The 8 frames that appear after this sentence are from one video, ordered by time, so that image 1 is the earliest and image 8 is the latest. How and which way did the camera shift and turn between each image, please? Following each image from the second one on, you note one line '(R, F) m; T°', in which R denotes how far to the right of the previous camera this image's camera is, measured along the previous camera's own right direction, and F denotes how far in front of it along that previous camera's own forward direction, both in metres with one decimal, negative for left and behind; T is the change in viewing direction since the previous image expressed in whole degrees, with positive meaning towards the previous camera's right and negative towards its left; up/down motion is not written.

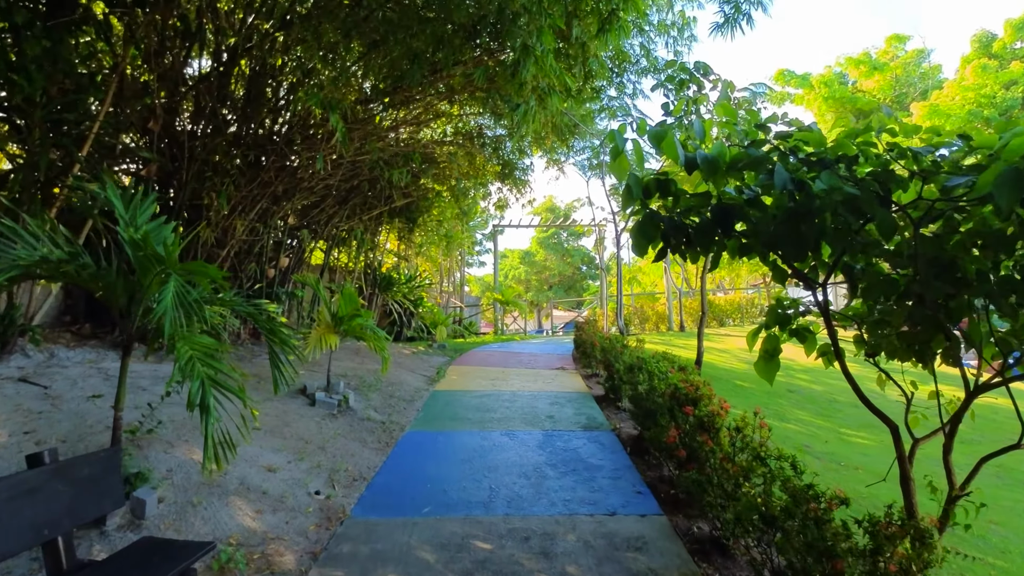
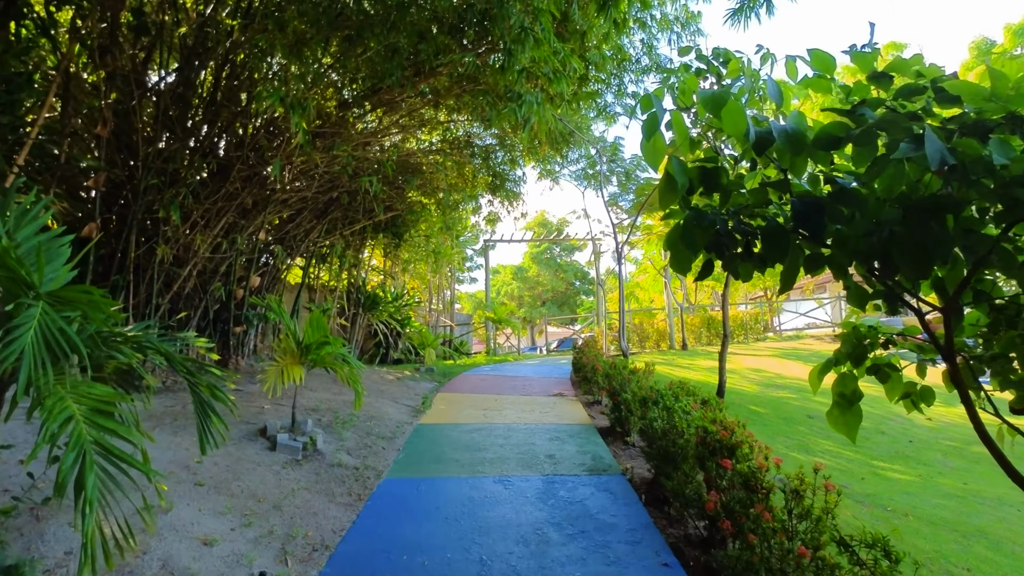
(0.0, +0.6) m; +1°
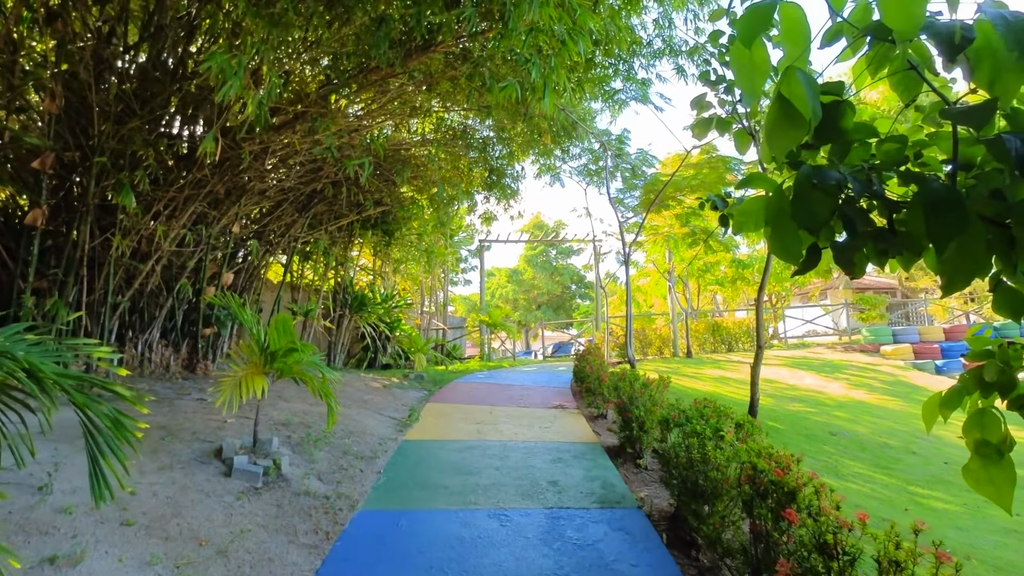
(0.0, +0.5) m; +1°
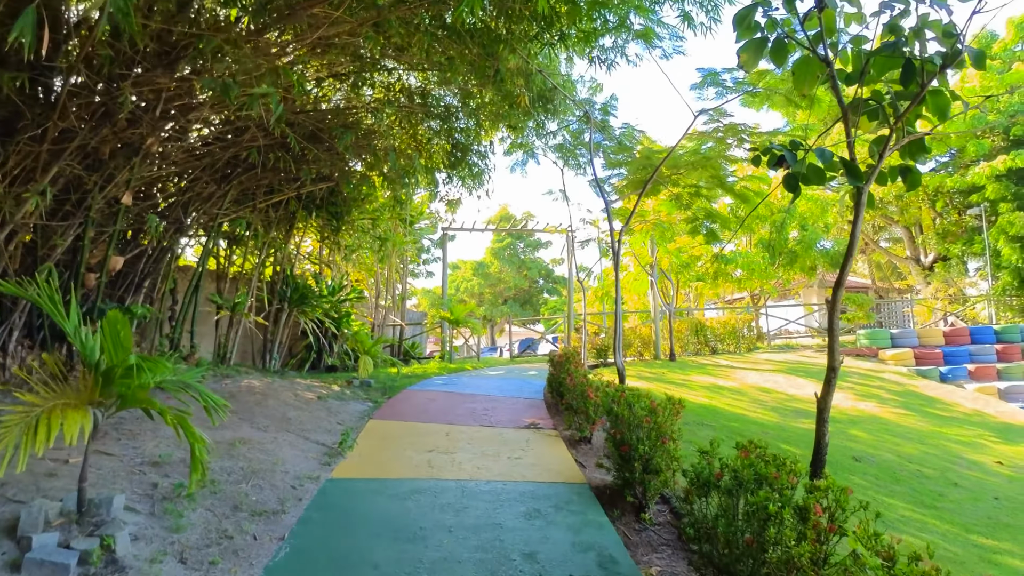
(0.0, +1.0) m; +3°
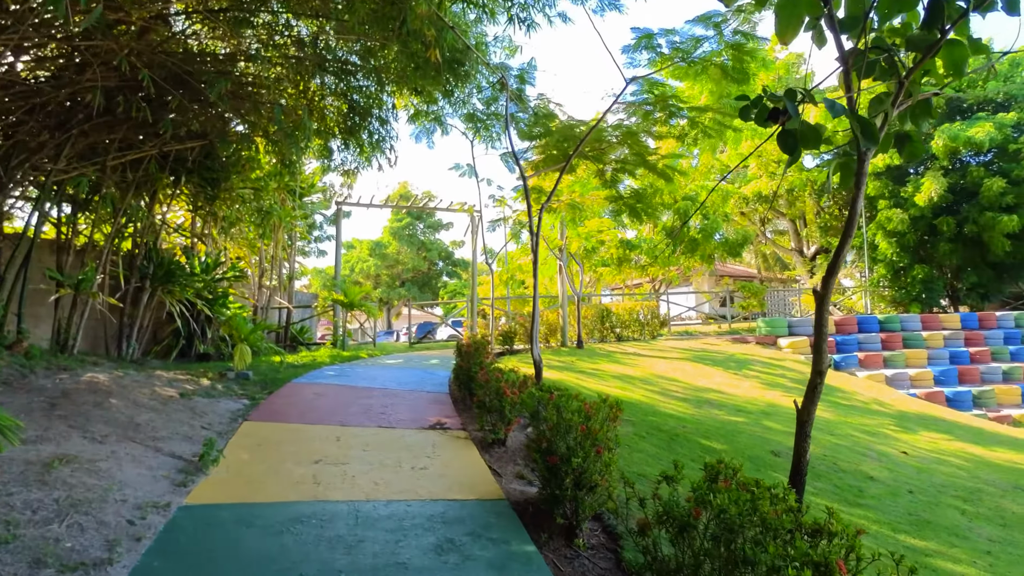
(-0.1, +0.5) m; +9°
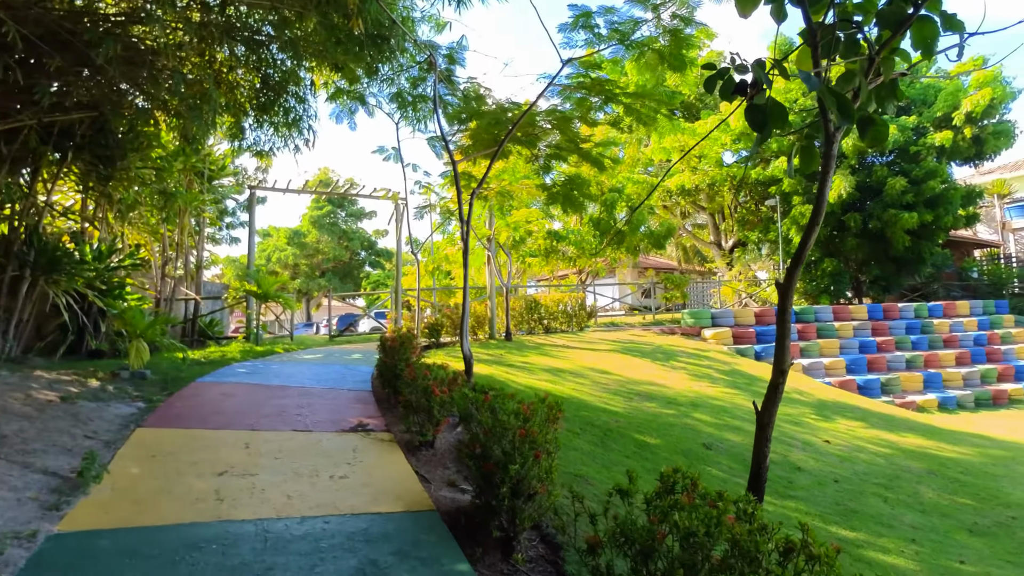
(0.0, +0.2) m; +7°
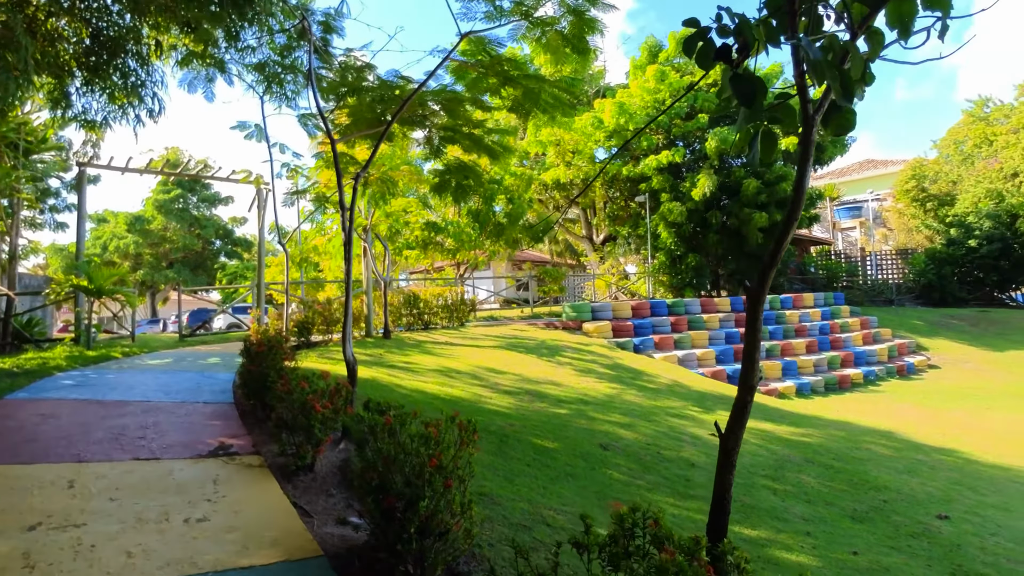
(-0.1, +0.4) m; +12°
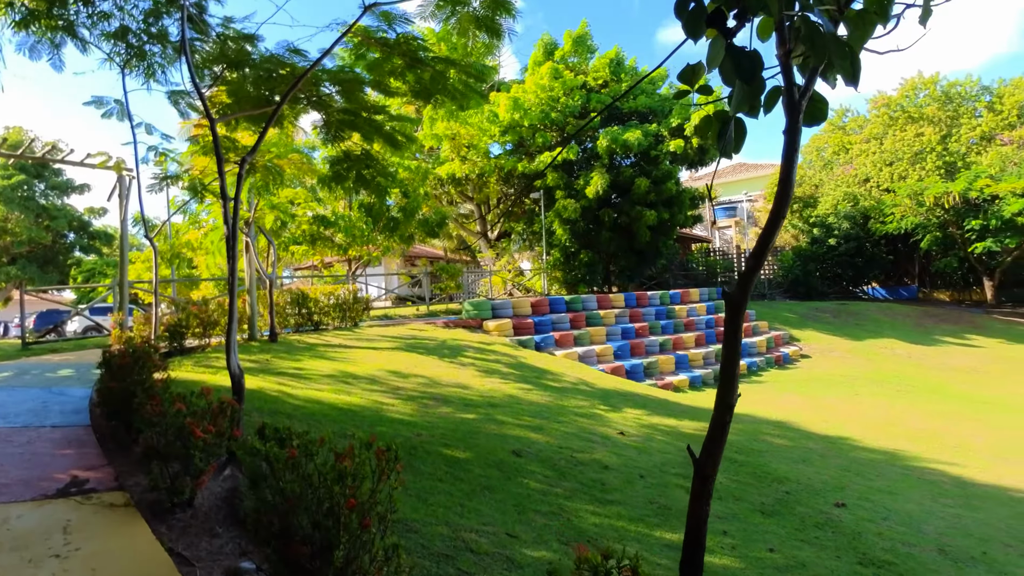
(-0.1, +0.3) m; +10°
